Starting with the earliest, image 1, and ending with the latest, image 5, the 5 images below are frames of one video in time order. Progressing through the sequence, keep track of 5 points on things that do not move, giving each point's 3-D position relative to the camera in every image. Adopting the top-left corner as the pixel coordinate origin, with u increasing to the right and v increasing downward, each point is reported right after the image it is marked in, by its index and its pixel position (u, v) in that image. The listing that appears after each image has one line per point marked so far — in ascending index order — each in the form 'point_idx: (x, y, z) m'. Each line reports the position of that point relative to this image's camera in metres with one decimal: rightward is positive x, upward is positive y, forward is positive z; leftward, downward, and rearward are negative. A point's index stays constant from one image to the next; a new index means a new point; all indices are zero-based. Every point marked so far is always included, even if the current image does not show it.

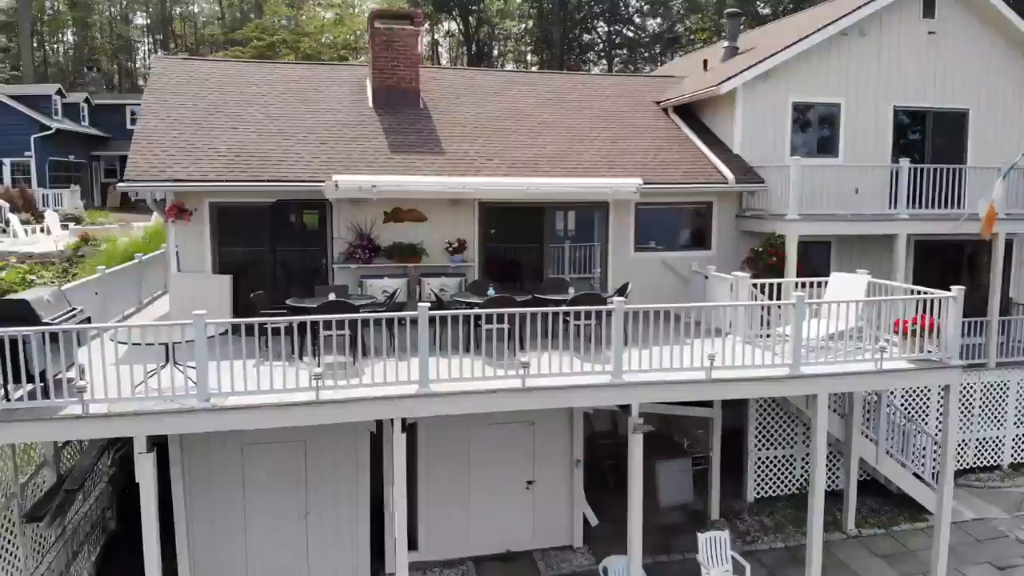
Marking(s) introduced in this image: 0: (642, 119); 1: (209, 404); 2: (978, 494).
0: (+2.3, +3.0, +14.7) m
1: (-3.0, -1.1, +8.1) m
2: (+7.3, -3.2, +13.0) m
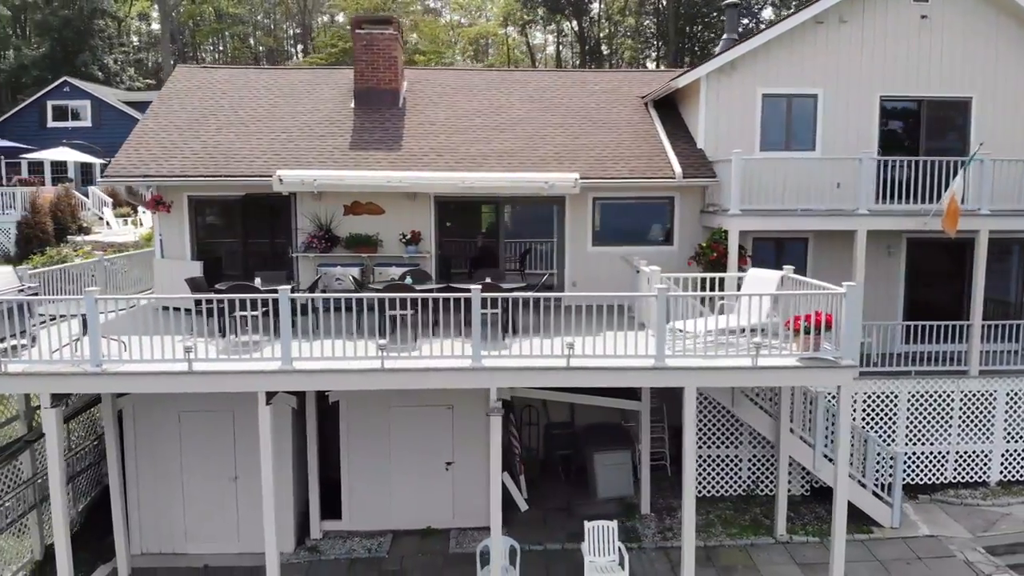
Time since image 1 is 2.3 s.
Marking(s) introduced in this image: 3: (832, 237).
0: (+1.9, +3.1, +14.7) m
1: (-4.6, -0.9, +9.2) m
2: (+6.4, -3.2, +12.1) m
3: (+5.3, +0.8, +13.8) m
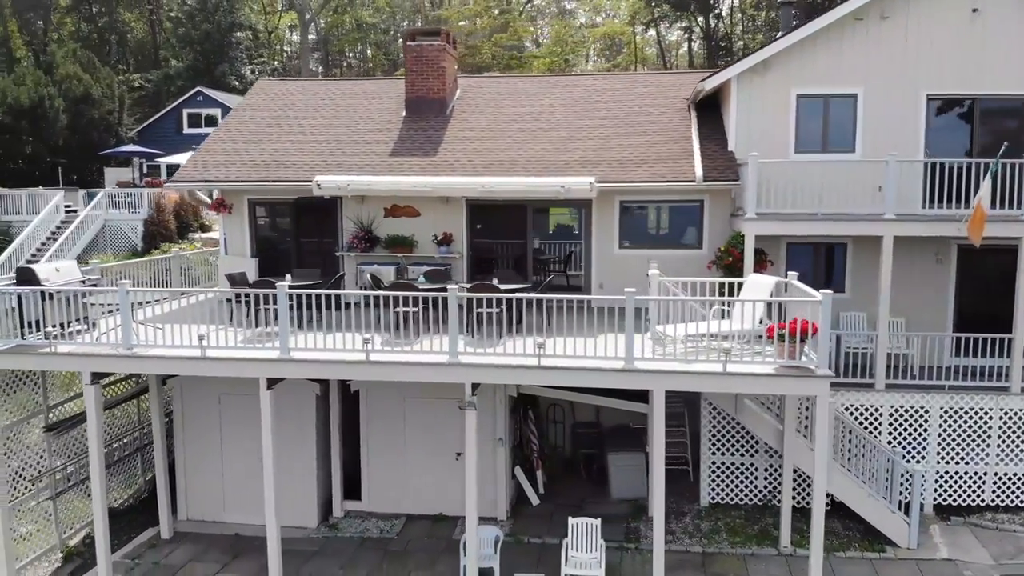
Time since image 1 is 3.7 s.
0: (+2.6, +3.1, +14.7) m
1: (-4.9, -0.8, +10.5) m
2: (+6.4, -3.4, +11.4) m
3: (+5.8, +0.7, +13.2) m
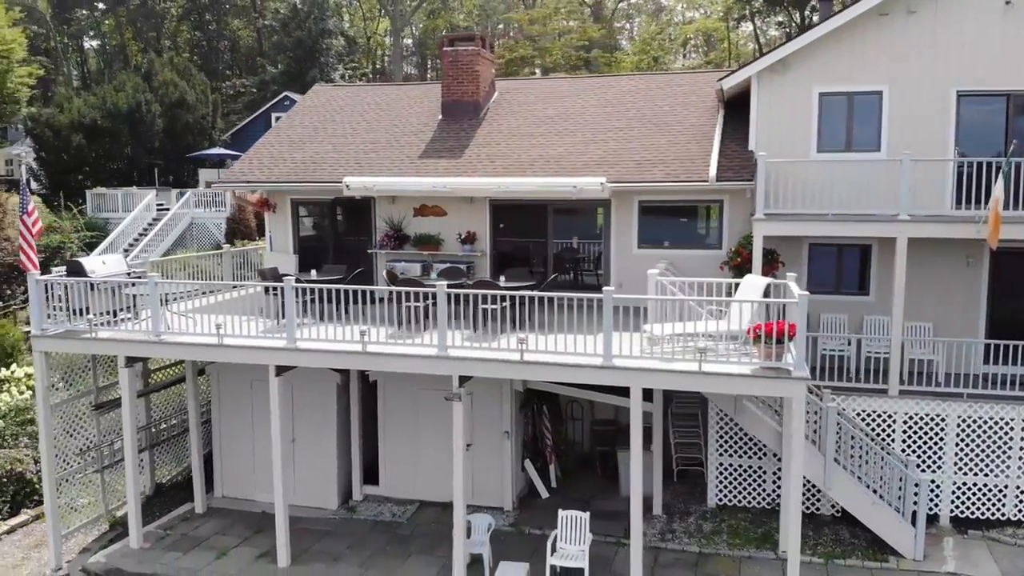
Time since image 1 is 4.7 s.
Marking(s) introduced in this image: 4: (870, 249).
0: (+3.1, +3.1, +14.7) m
1: (-4.9, -0.7, +11.5) m
2: (+6.3, -3.4, +10.9) m
3: (+6.0, +0.7, +12.8) m
4: (+5.6, +0.6, +13.0) m
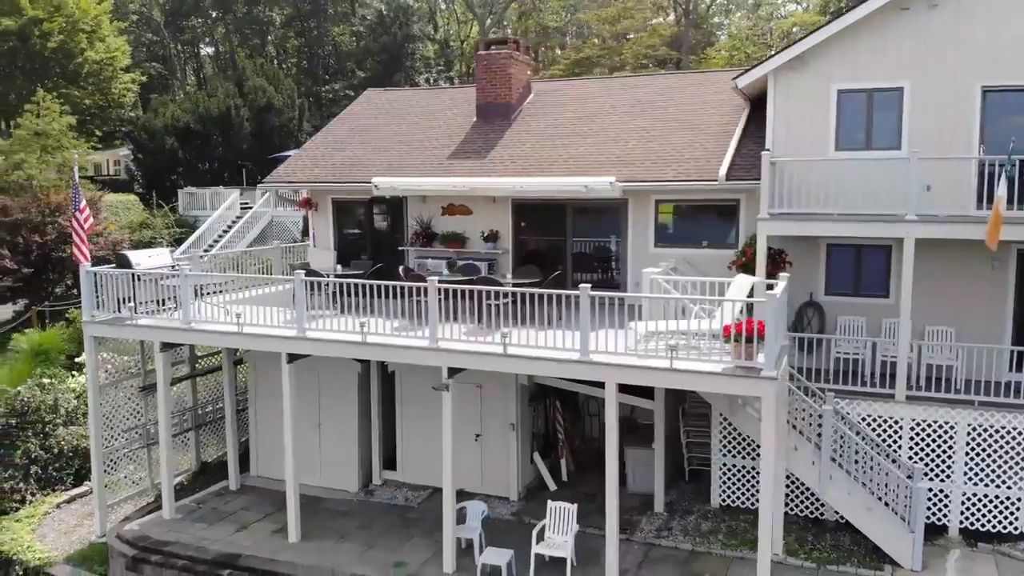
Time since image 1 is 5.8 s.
0: (+3.5, +3.1, +14.7) m
1: (-4.9, -0.6, +12.5) m
2: (+6.2, -3.5, +10.5) m
3: (+6.1, +0.6, +12.4) m
4: (+5.8, +0.6, +12.6) m
